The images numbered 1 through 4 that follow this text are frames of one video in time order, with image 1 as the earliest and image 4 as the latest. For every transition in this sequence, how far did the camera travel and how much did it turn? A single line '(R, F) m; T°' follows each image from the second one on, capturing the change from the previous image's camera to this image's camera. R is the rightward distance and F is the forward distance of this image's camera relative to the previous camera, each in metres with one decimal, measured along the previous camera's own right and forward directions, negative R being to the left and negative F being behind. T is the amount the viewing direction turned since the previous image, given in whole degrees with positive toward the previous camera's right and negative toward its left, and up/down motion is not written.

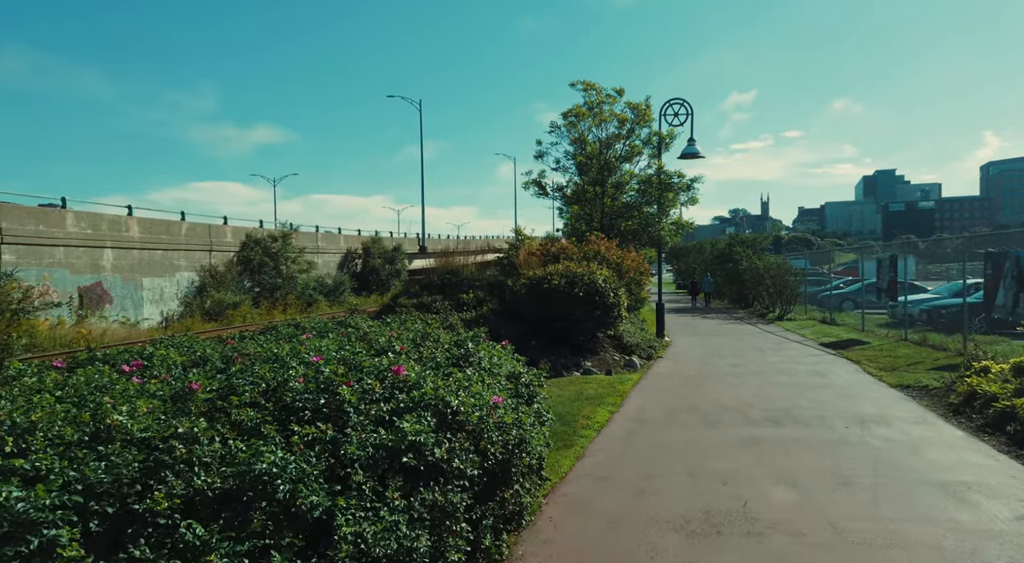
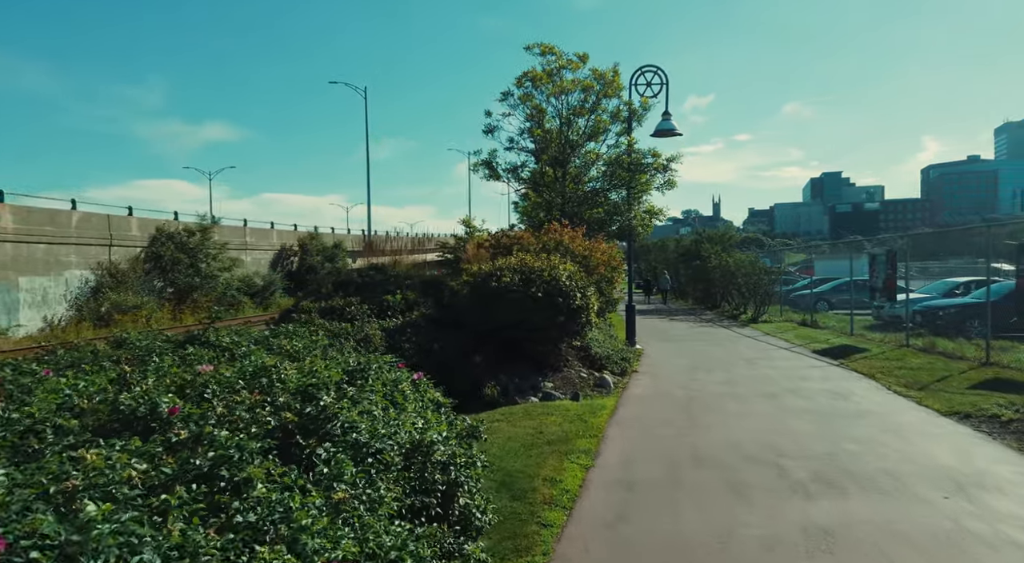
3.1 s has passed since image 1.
(+0.3, +3.1) m; +4°
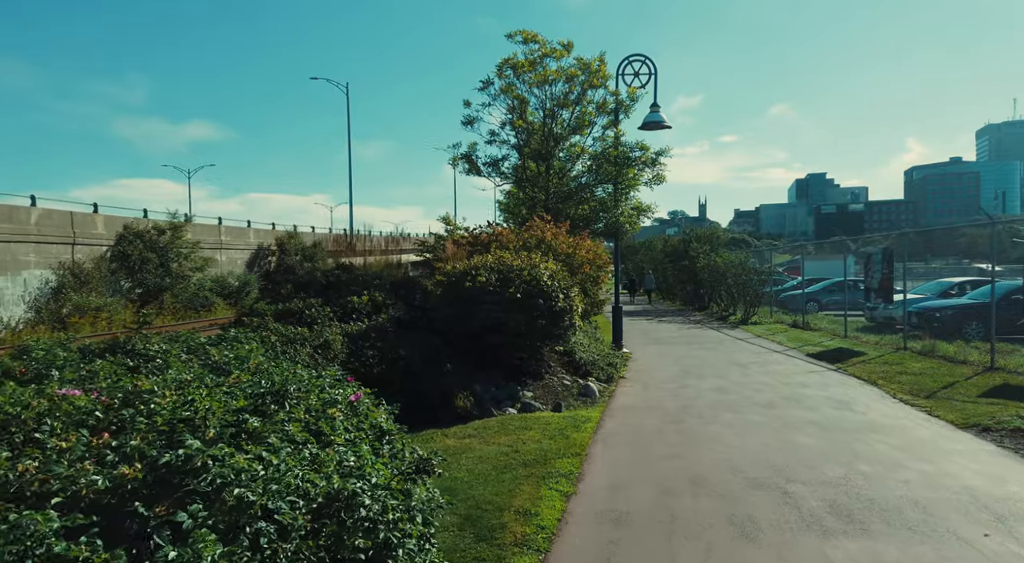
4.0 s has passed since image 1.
(+0.2, +0.9) m; +1°
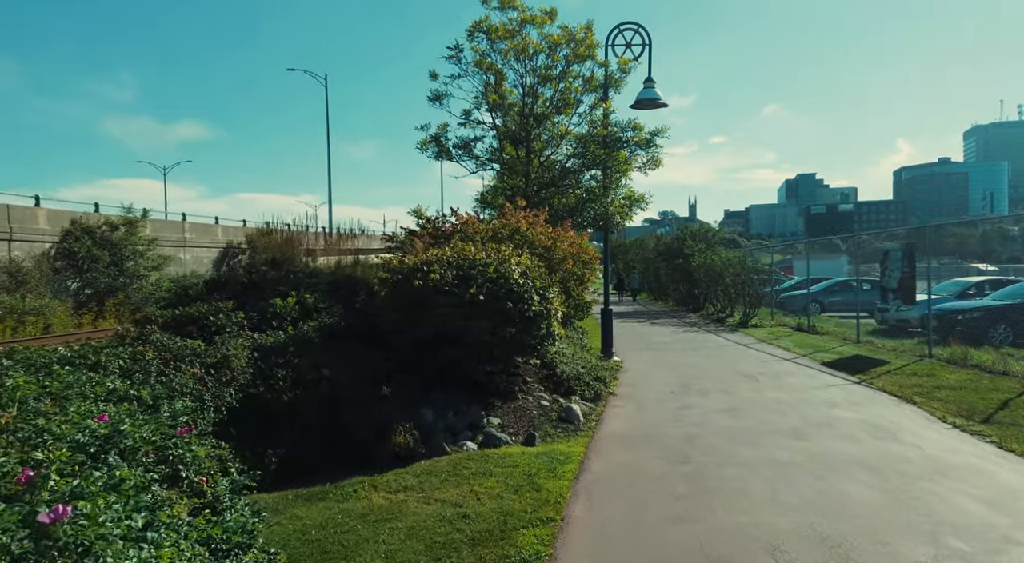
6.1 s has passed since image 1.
(+0.3, +2.0) m; +1°
